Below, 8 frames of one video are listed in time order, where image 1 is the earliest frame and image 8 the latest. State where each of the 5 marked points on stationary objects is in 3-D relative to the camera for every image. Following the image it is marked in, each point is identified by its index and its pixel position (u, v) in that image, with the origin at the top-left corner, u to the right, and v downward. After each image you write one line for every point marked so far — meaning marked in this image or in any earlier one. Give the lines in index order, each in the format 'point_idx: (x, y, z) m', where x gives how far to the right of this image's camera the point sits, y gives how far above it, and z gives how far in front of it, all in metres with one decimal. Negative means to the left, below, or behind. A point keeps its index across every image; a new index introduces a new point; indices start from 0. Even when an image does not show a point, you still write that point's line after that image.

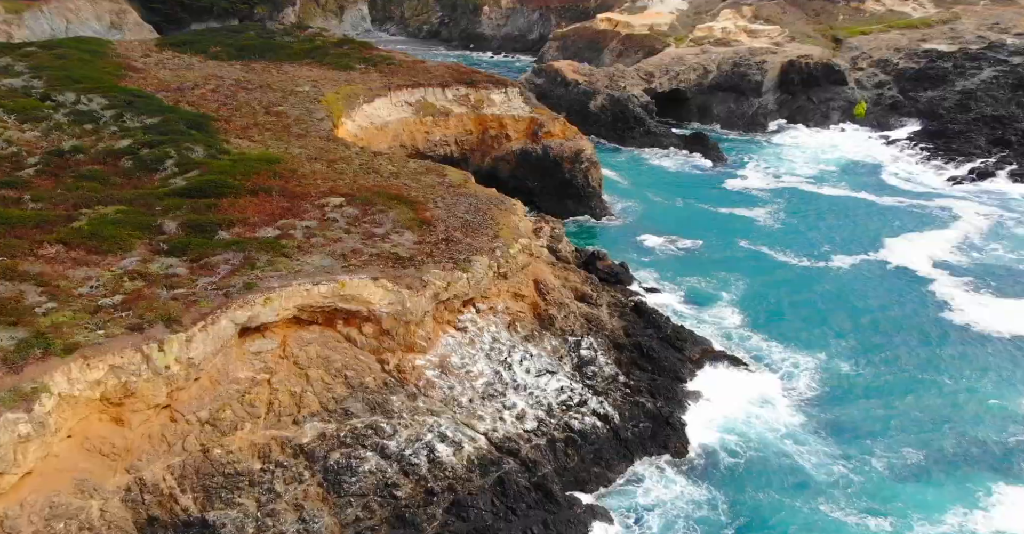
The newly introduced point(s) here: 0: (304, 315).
0: (-5.9, -1.3, +20.1) m
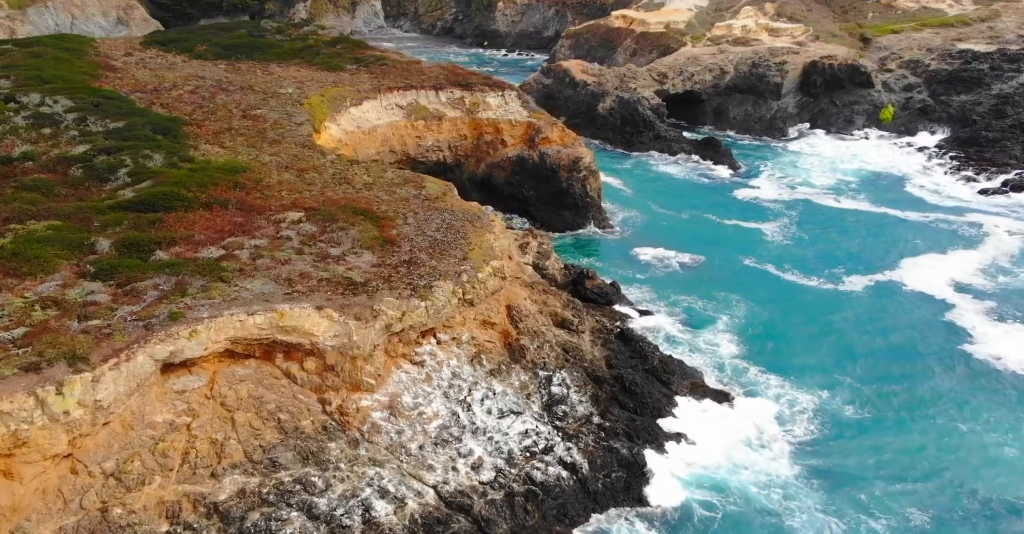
0: (-7.0, -2.1, +18.1) m
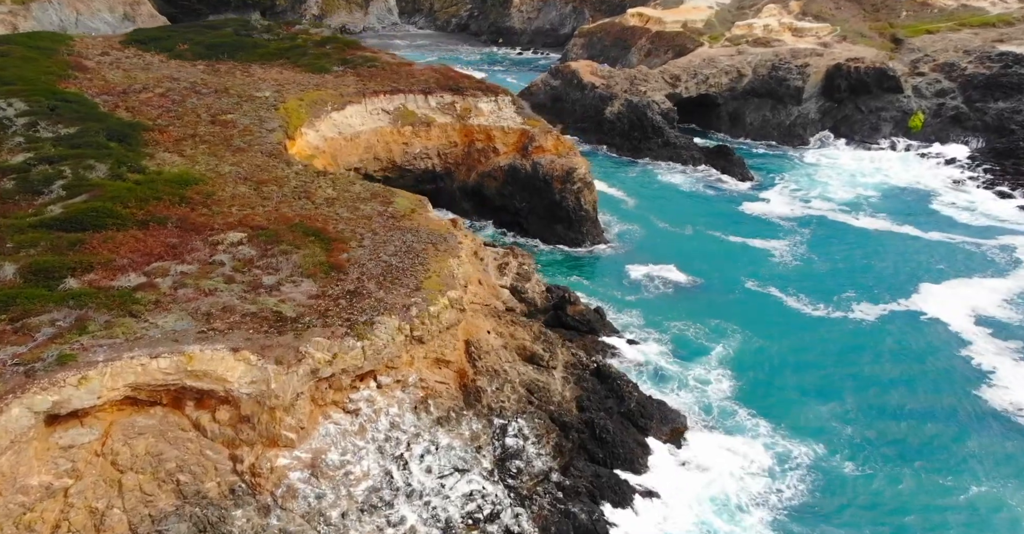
0: (-8.4, -2.9, +15.9) m
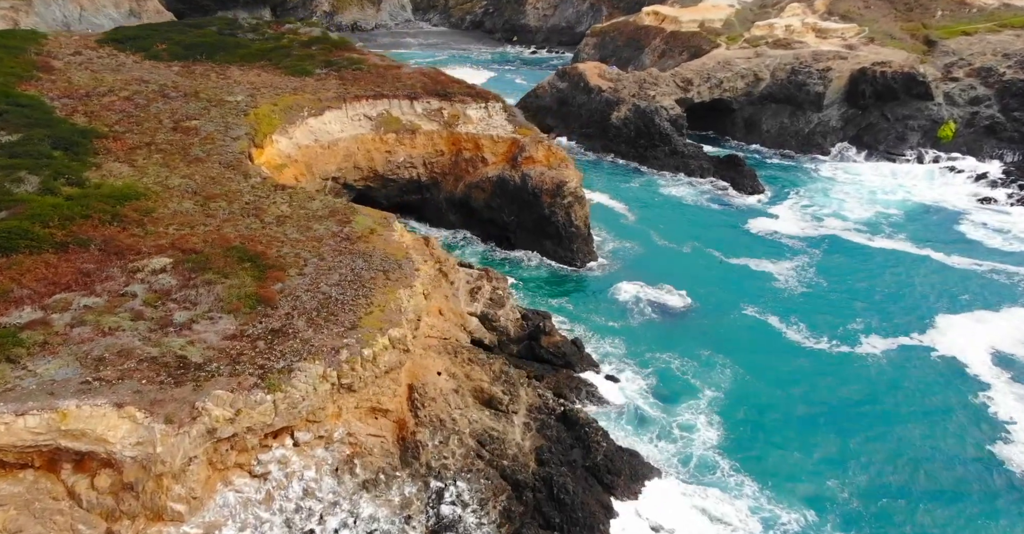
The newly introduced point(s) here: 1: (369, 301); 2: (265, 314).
0: (-10.0, -3.8, +13.7) m
1: (-3.9, -0.9, +19.2) m
2: (-6.3, -1.2, +17.9) m
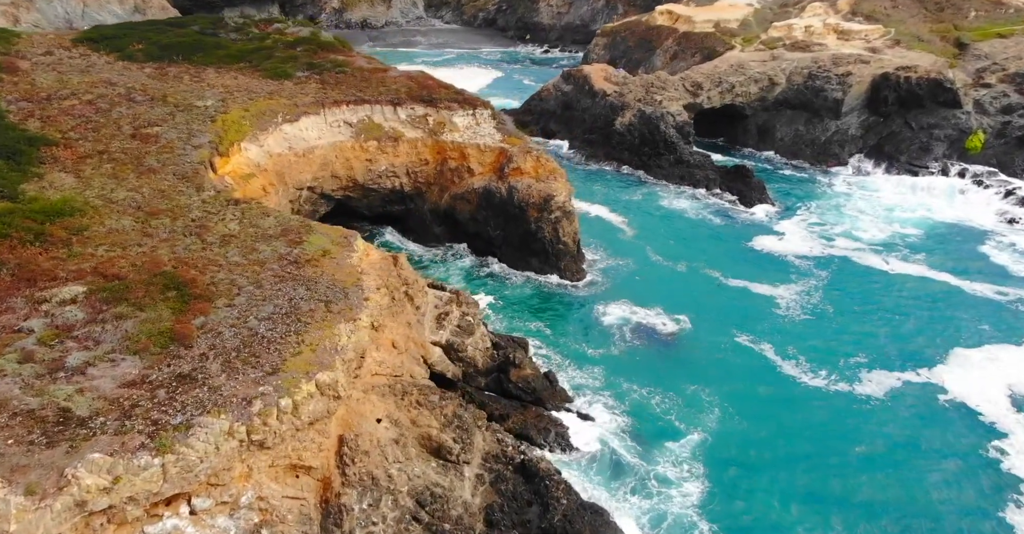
0: (-11.4, -4.5, +11.9) m
1: (-5.2, -1.8, +17.2) m
2: (-7.6, -2.0, +15.9) m
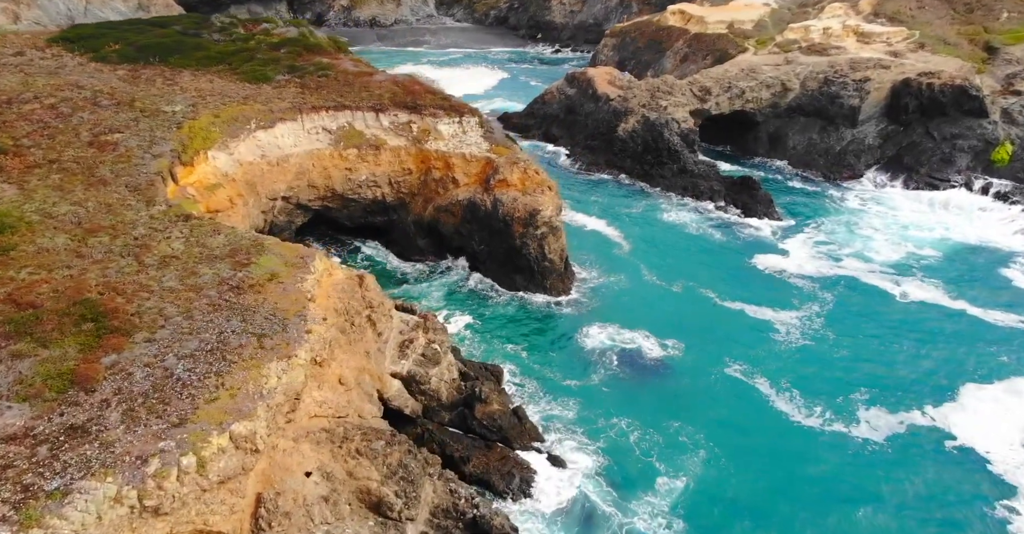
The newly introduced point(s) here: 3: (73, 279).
0: (-12.8, -5.2, +10.2) m
1: (-6.4, -2.5, +15.4) m
2: (-8.9, -2.7, +14.2) m
3: (-11.5, -0.3, +18.5) m
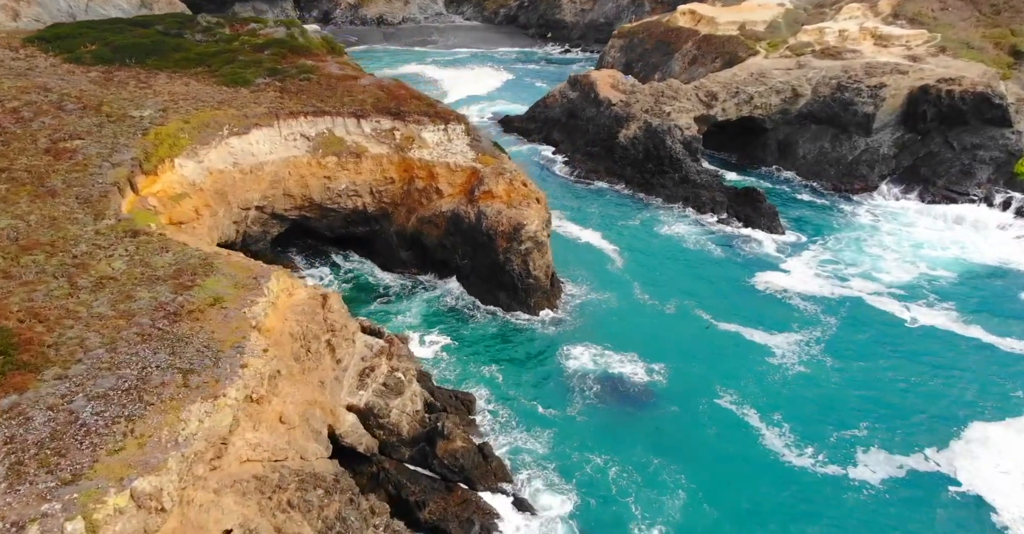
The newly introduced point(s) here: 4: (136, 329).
0: (-14.1, -5.8, +8.9) m
1: (-7.5, -3.2, +13.8) m
2: (-10.0, -3.4, +12.7) m
3: (-12.6, -0.9, +17.1) m
4: (-9.0, -1.5, +16.8) m
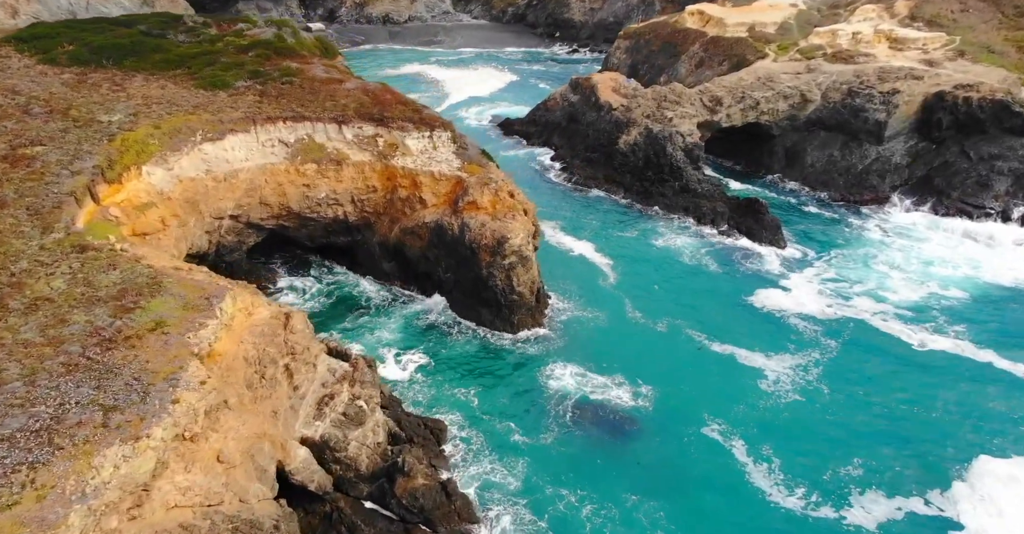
0: (-15.3, -6.3, +7.7) m
1: (-8.6, -3.7, +12.5) m
2: (-11.1, -3.9, +11.4) m
3: (-13.5, -1.4, +15.8) m
4: (-9.9, -2.1, +15.5) m
